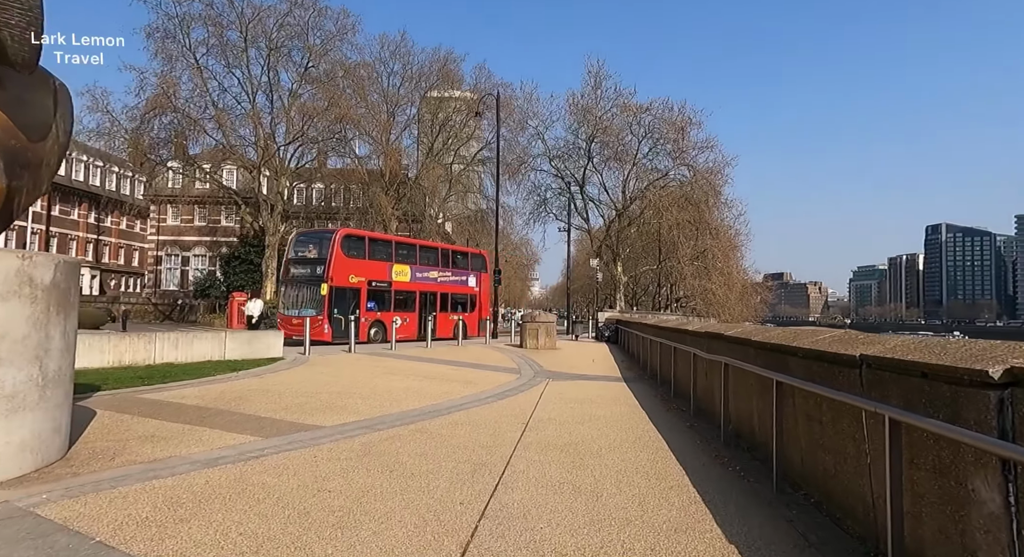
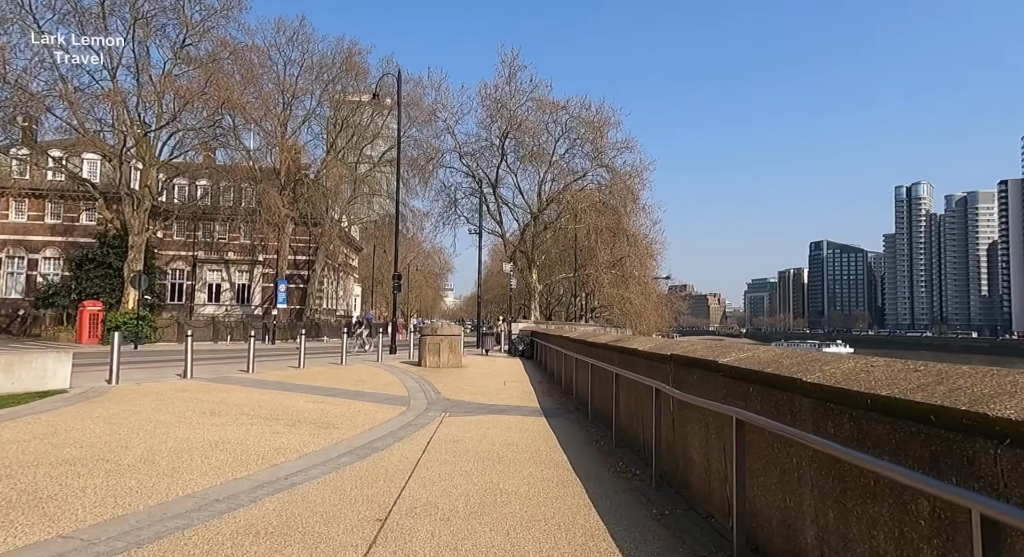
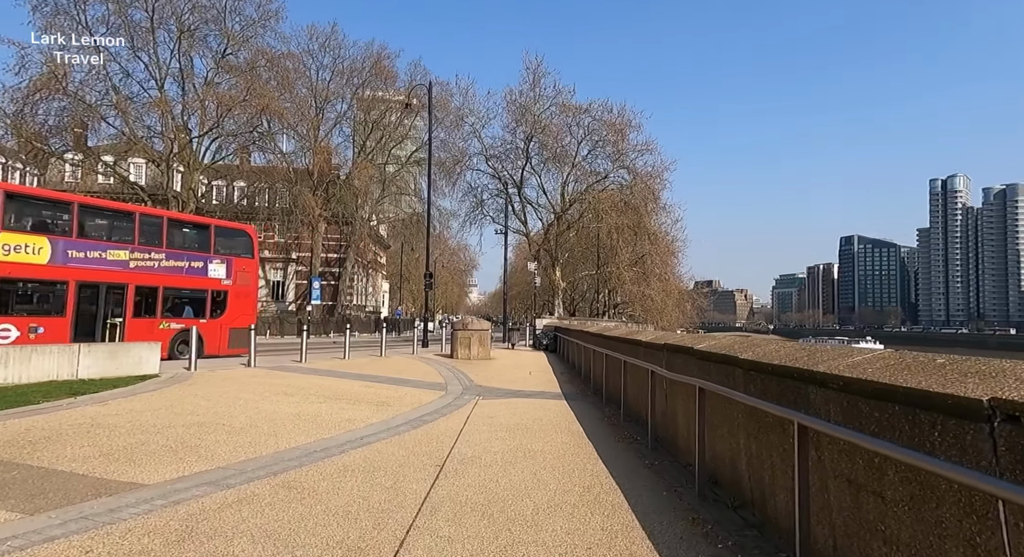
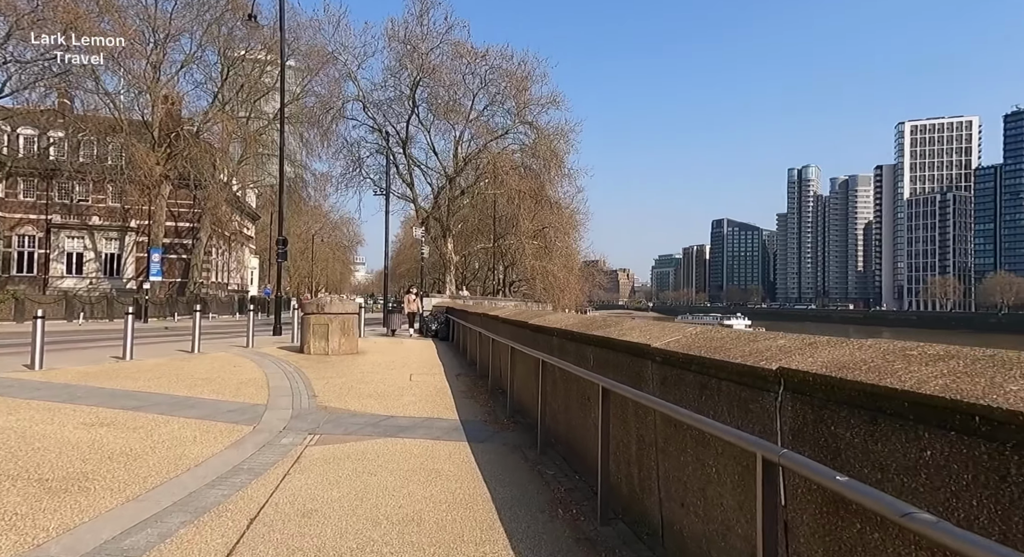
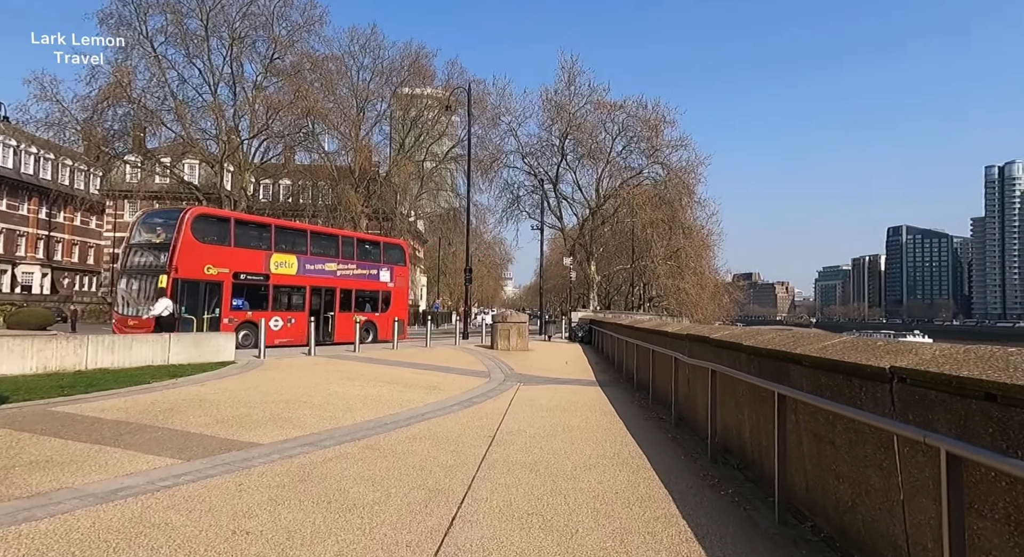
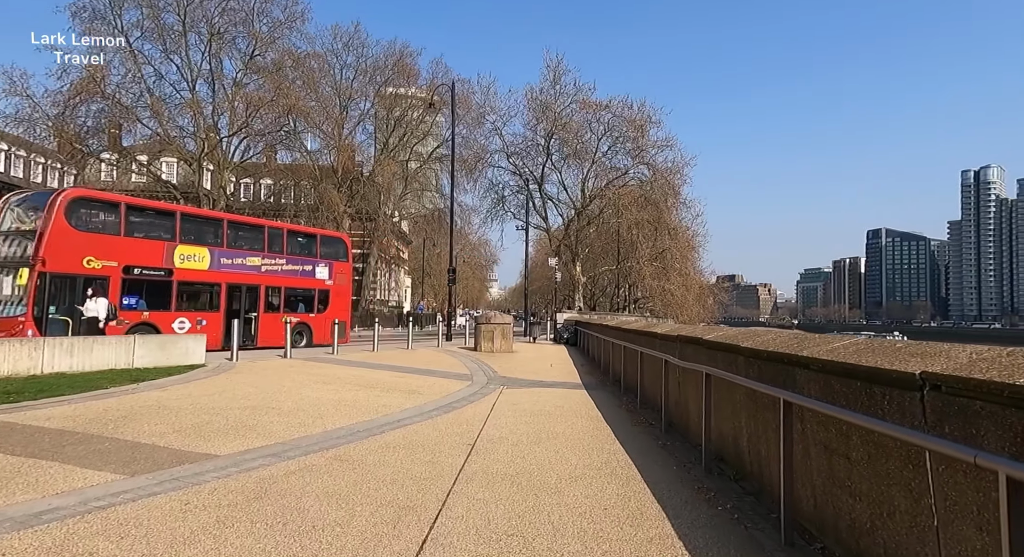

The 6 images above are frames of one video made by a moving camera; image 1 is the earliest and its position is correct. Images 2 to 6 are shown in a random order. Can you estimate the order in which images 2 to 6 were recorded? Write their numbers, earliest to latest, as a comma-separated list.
5, 6, 3, 2, 4
